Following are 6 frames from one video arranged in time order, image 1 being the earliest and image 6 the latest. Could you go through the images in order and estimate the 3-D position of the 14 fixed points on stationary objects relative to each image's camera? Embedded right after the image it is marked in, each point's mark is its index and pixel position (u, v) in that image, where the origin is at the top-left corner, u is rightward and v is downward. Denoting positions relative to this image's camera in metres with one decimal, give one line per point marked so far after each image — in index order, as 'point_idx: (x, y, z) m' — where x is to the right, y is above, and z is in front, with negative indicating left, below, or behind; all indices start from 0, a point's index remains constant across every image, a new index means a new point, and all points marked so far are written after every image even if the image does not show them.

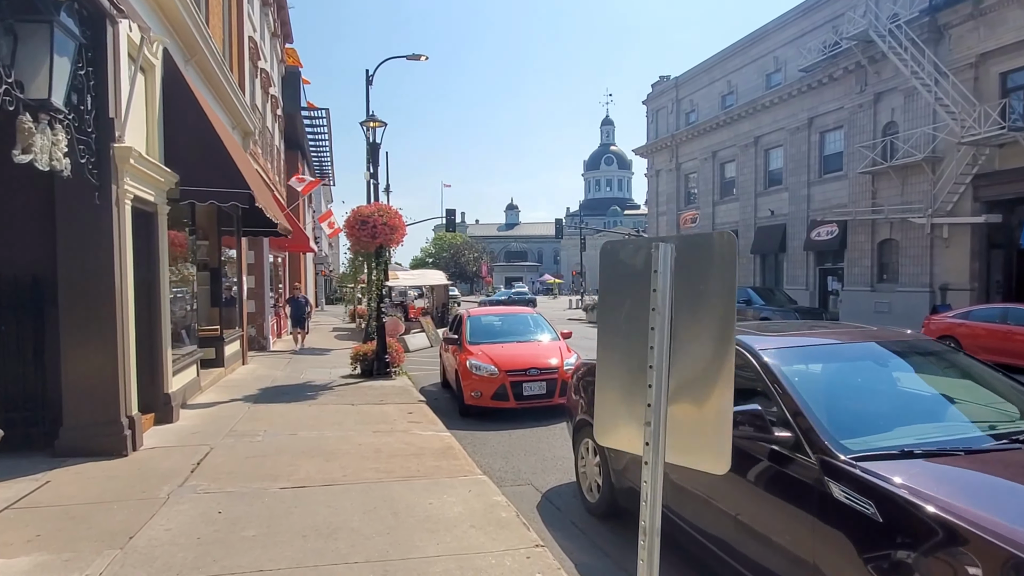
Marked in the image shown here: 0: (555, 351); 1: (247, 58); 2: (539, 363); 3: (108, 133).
0: (+0.7, -1.1, +10.4) m
1: (-7.0, +6.0, +16.3) m
2: (+0.4, -1.2, +9.8) m
3: (-4.2, +1.6, +6.5) m
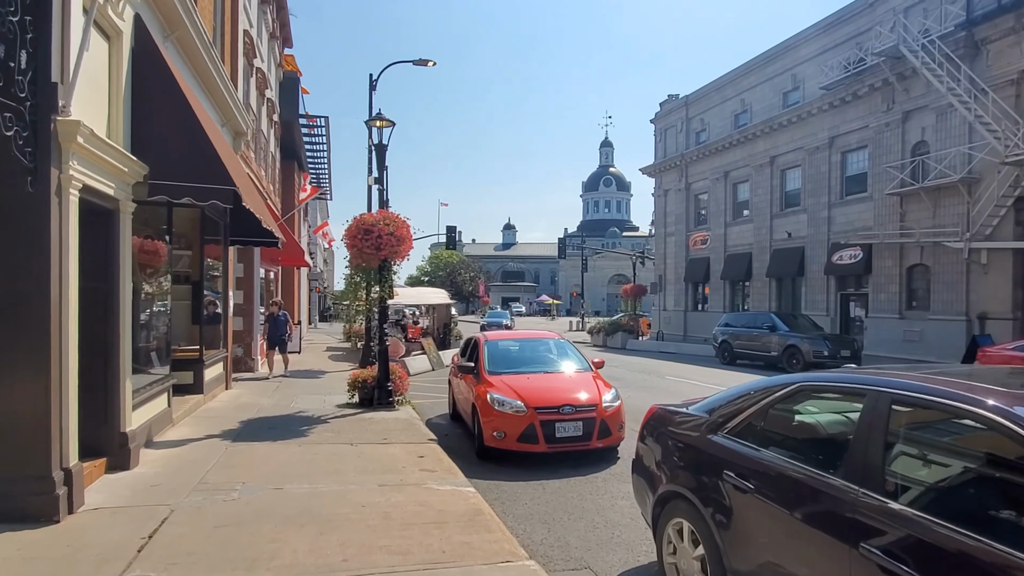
0: (+1.1, -1.4, +8.8) m
1: (-6.5, +5.7, +14.9) m
2: (+0.8, -1.5, +8.3) m
3: (-3.8, +1.5, +5.0) m
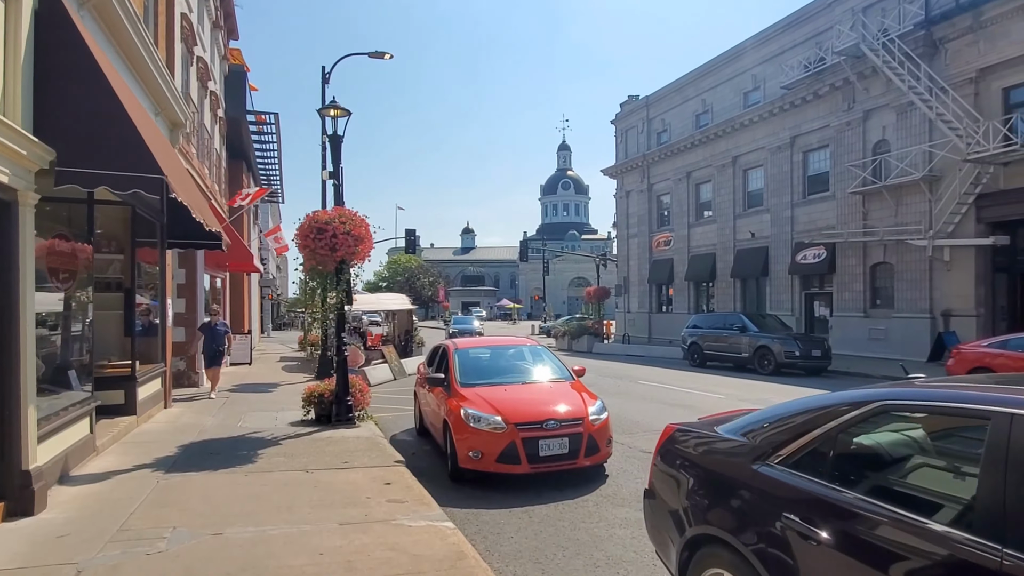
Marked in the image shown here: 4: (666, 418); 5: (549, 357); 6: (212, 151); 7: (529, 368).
0: (+0.8, -1.4, +8.0) m
1: (-7.3, +5.5, +13.6) m
2: (+0.6, -1.5, +7.4) m
3: (-3.8, +1.5, +3.9) m
4: (+3.0, -2.5, +12.0) m
5: (+0.6, -1.1, +9.5) m
6: (-8.8, +4.0, +18.3) m
7: (+0.2, -1.2, +9.1) m
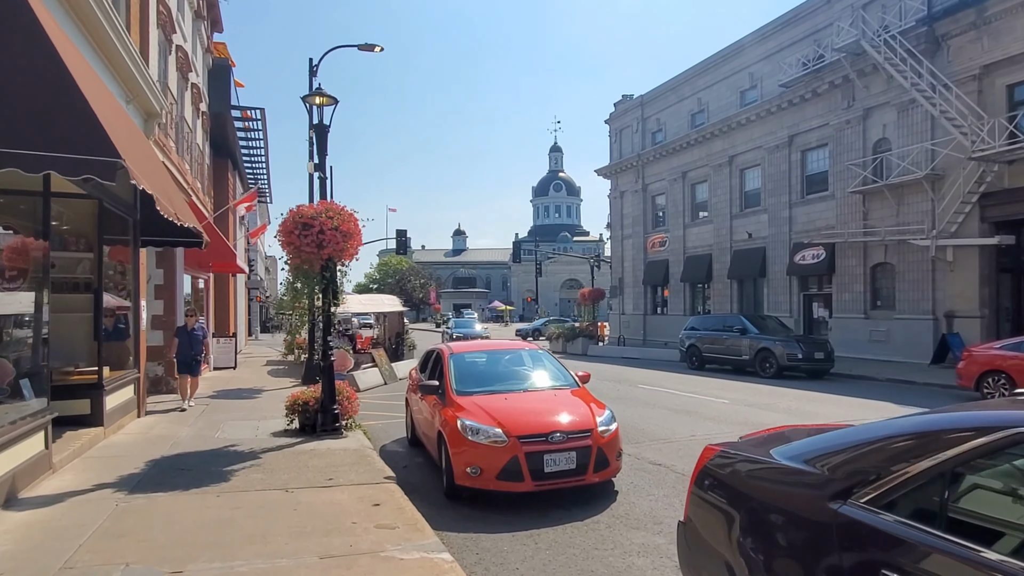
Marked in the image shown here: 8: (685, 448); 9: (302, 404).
0: (+0.8, -1.4, +7.3) m
1: (-7.4, +5.5, +12.9) m
2: (+0.6, -1.5, +6.8) m
3: (-3.8, +1.5, +3.2) m
4: (+2.9, -2.5, +11.3) m
5: (+0.6, -1.1, +8.9) m
6: (-9.0, +4.0, +17.5) m
7: (+0.2, -1.2, +8.4) m
8: (+2.6, -2.4, +9.4) m
9: (-3.3, -1.9, +9.9) m
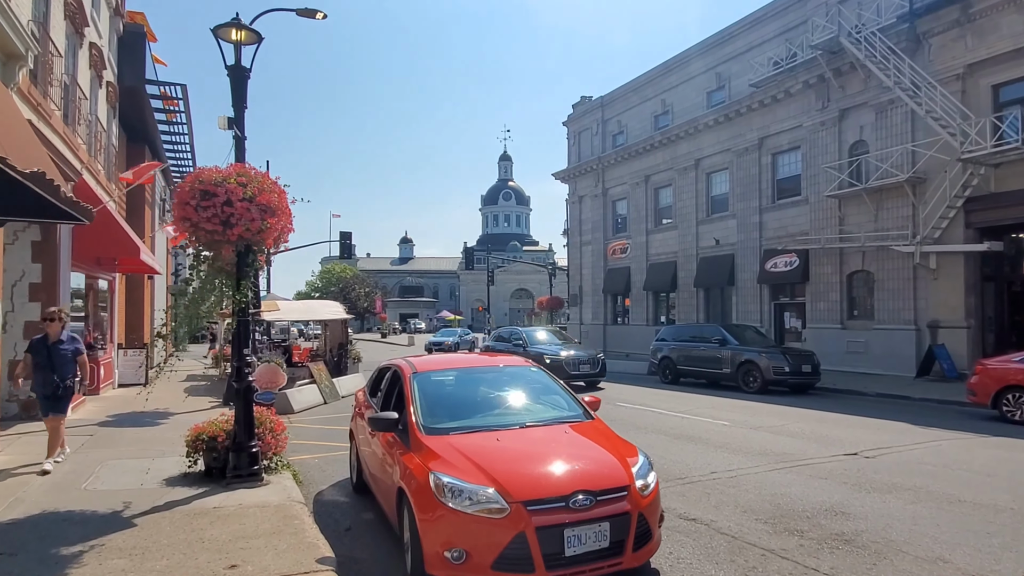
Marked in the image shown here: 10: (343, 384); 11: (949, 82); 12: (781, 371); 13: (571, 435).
0: (+0.8, -1.3, +5.2) m
1: (-7.8, +5.5, +10.1) m
2: (+0.6, -1.4, +4.6) m
3: (-3.4, +1.6, +0.7) m
4: (+2.5, -2.5, +9.3) m
5: (+0.4, -1.0, +6.7) m
6: (-9.8, +4.0, +14.5) m
7: (+0.1, -1.1, +6.2) m
8: (+2.4, -2.4, +7.3) m
9: (-3.6, -1.8, +7.4) m
10: (-4.8, -2.7, +17.7) m
11: (+13.9, +6.6, +19.8) m
12: (+7.7, -2.4, +17.9) m
13: (+0.5, -1.3, +5.5) m
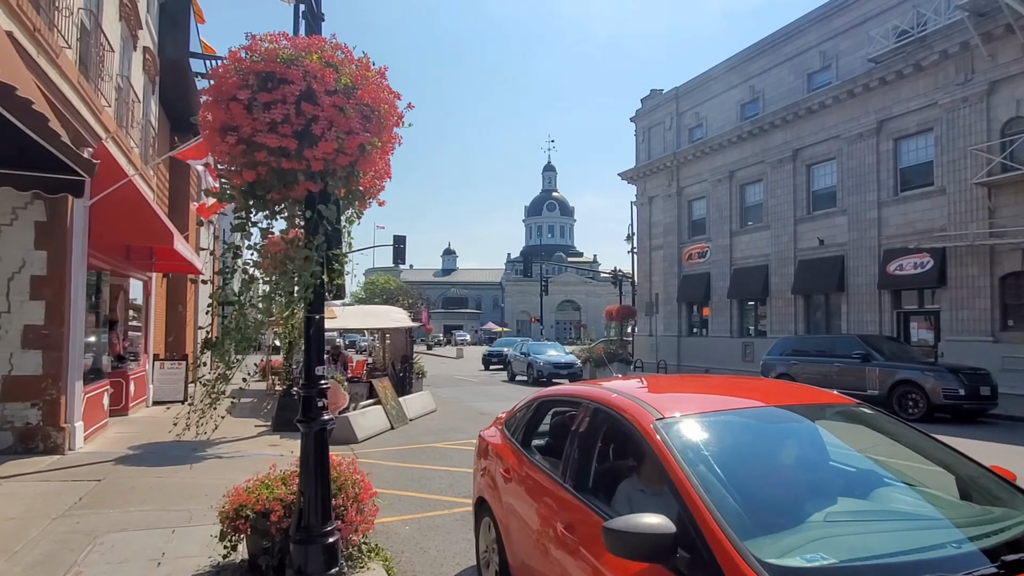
0: (+2.4, -1.1, +2.0) m
1: (-5.9, +5.6, +7.6) m
2: (+2.2, -1.2, +1.5) m
3: (-2.1, +1.9, -2.1) m
4: (+4.4, -2.4, +6.0) m
5: (+2.1, -0.9, +3.6) m
6: (-7.6, +4.0, +12.1) m
7: (+1.8, -0.9, +3.1) m
8: (+4.1, -2.2, +4.1) m
9: (-1.8, -1.6, +4.5) m
10: (-2.4, -2.8, +14.8) m
11: (+16.4, +6.5, +16.0) m
12: (+10.1, -2.5, +14.3) m
13: (+2.2, -1.1, +2.3) m
